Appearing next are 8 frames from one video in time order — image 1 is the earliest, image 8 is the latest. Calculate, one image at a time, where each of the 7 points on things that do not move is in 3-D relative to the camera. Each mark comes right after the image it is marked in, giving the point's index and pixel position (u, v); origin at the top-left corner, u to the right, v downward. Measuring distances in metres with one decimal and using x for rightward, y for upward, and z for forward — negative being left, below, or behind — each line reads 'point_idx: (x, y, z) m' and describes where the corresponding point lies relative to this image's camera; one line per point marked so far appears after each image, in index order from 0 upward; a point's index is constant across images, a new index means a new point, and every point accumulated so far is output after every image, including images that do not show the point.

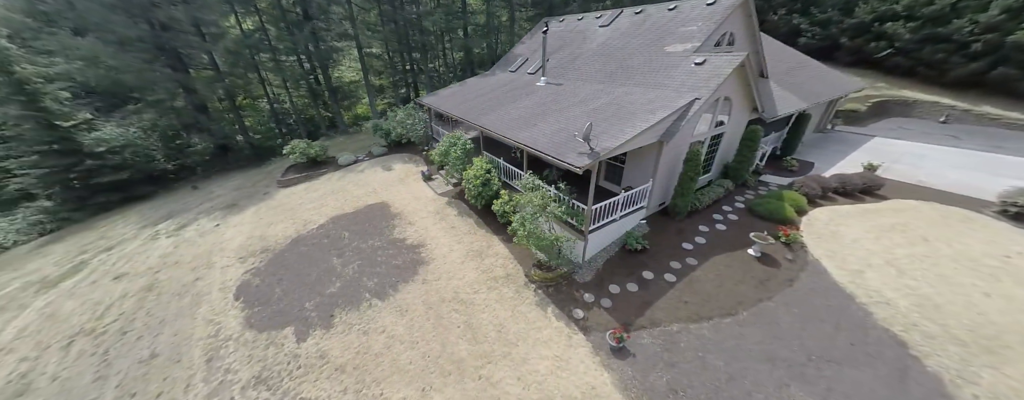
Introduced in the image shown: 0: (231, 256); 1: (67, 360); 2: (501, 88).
0: (-12.8, -2.4, +12.2) m
1: (-14.9, -5.2, +9.0) m
2: (-0.8, +6.7, +16.3) m
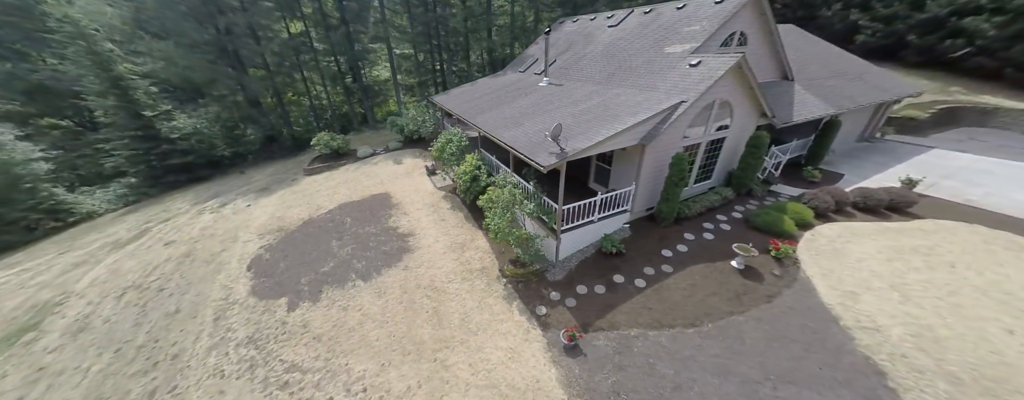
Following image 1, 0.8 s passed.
0: (-13.4, -1.6, +13.9) m
1: (-15.9, -4.2, +10.9) m
2: (-0.6, +6.9, +16.7) m
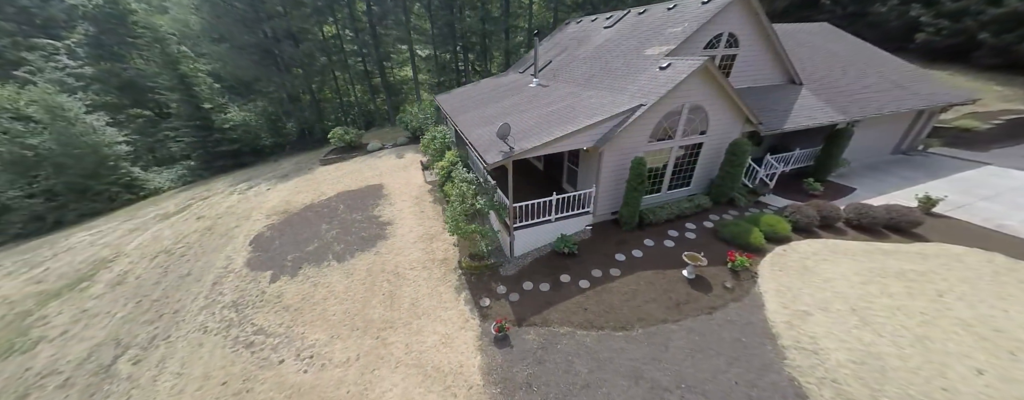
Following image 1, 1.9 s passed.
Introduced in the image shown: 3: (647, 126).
0: (-14.4, -0.7, +15.7) m
1: (-17.4, -3.2, +12.9) m
2: (-0.9, +7.0, +17.1) m
3: (+4.6, +2.6, +9.3) m
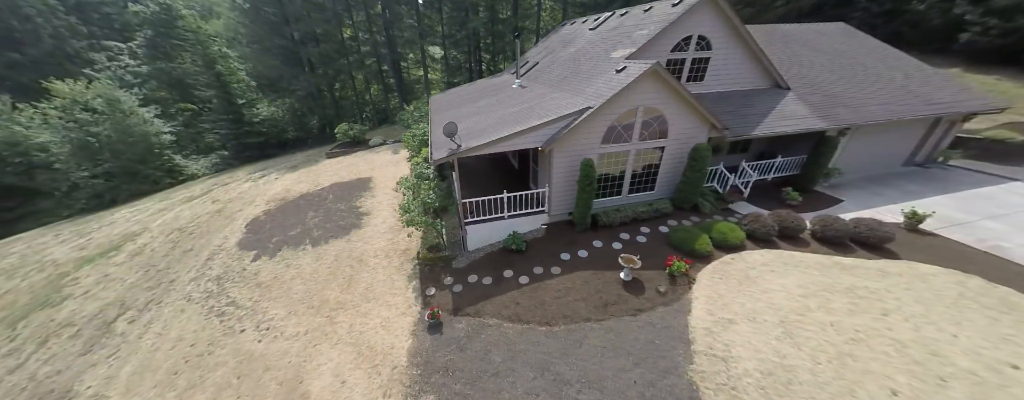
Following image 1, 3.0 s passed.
0: (-15.7, +0.1, +17.2) m
1: (-19.0, -2.3, +14.7) m
2: (-1.8, +7.2, +17.6) m
3: (+3.0, +2.5, +9.4) m
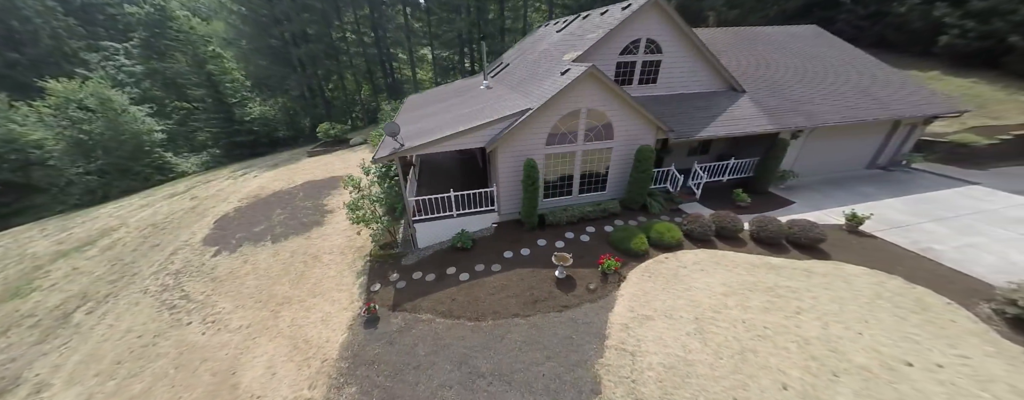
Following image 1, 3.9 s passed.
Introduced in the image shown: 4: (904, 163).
0: (-17.6, +0.2, +17.5) m
1: (-20.9, -2.1, +15.0) m
2: (-3.7, +7.3, +17.8) m
3: (+1.0, +2.5, +9.7) m
4: (+22.5, +2.1, +15.5) m
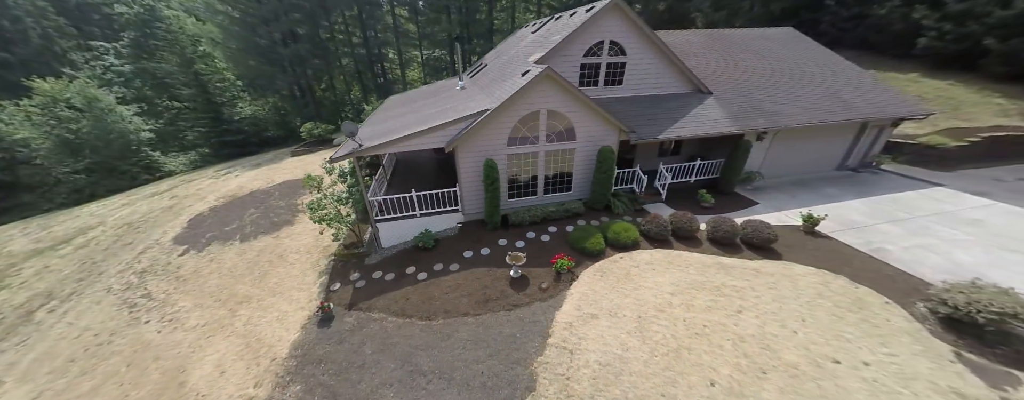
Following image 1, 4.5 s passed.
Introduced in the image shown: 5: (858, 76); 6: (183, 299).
0: (-19.1, +0.3, +17.5) m
1: (-22.4, -2.0, +15.0) m
2: (-5.2, +7.3, +17.9) m
3: (-0.4, +2.5, +9.8) m
4: (+21.0, +2.1, +15.7) m
5: (+19.9, +7.1, +15.7) m
6: (-11.7, -3.5, +9.6) m
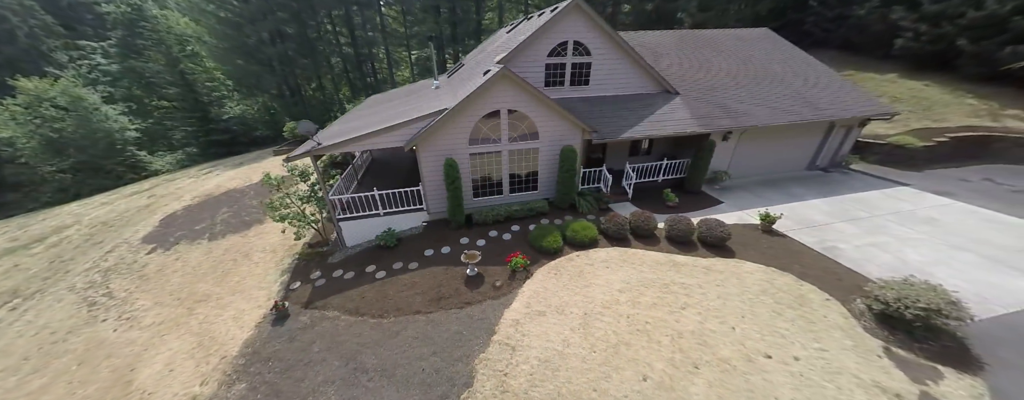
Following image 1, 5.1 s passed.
0: (-20.6, +0.3, +17.5) m
1: (-23.9, -2.0, +15.0) m
2: (-6.7, +7.3, +18.0) m
3: (-1.9, +2.6, +9.8) m
4: (+19.5, +2.1, +15.9) m
5: (+18.5, +7.2, +15.9) m
6: (-13.2, -3.5, +9.7) m
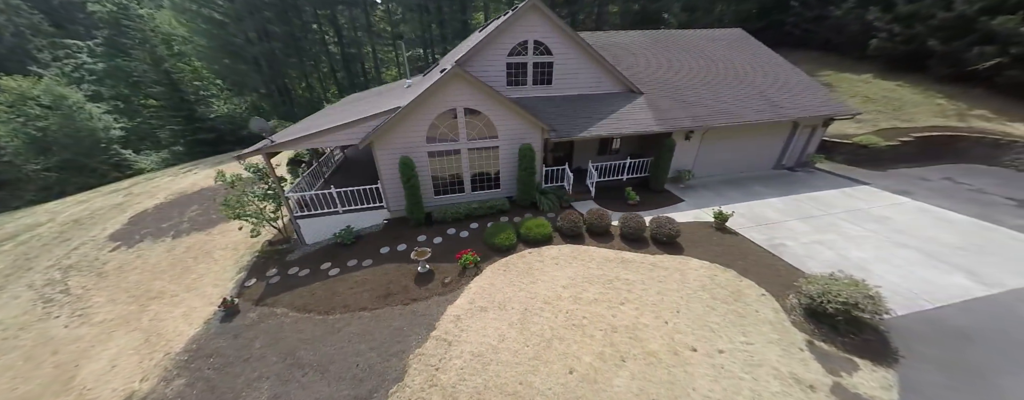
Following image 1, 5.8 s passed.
0: (-22.2, +0.4, +17.5) m
1: (-25.5, -1.9, +14.9) m
2: (-8.3, +7.4, +18.0) m
3: (-3.5, +2.6, +9.9) m
4: (+17.9, +2.2, +16.1) m
5: (+16.8, +7.2, +16.1) m
6: (-14.8, -3.4, +9.7) m
